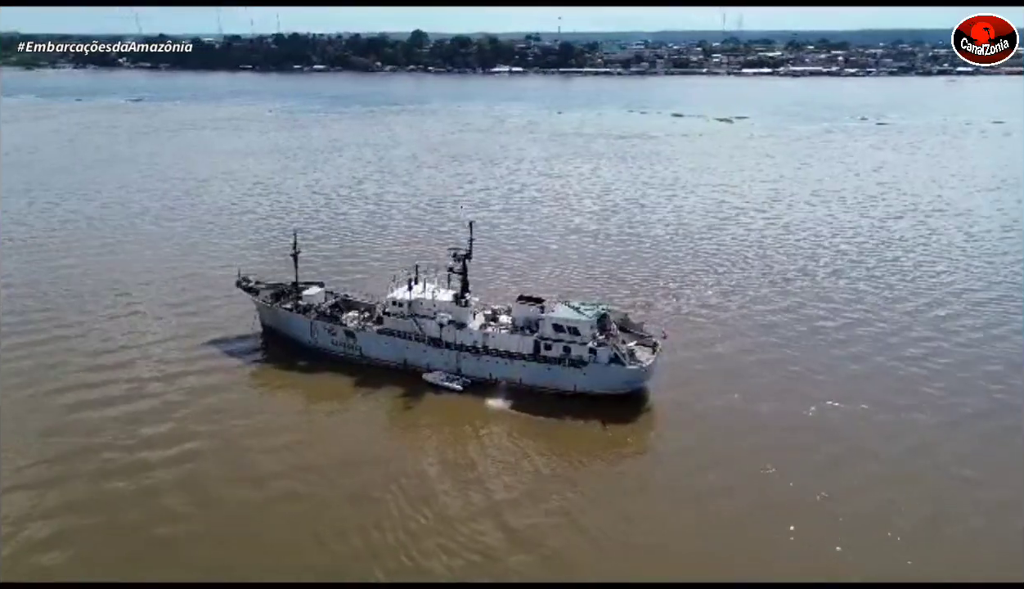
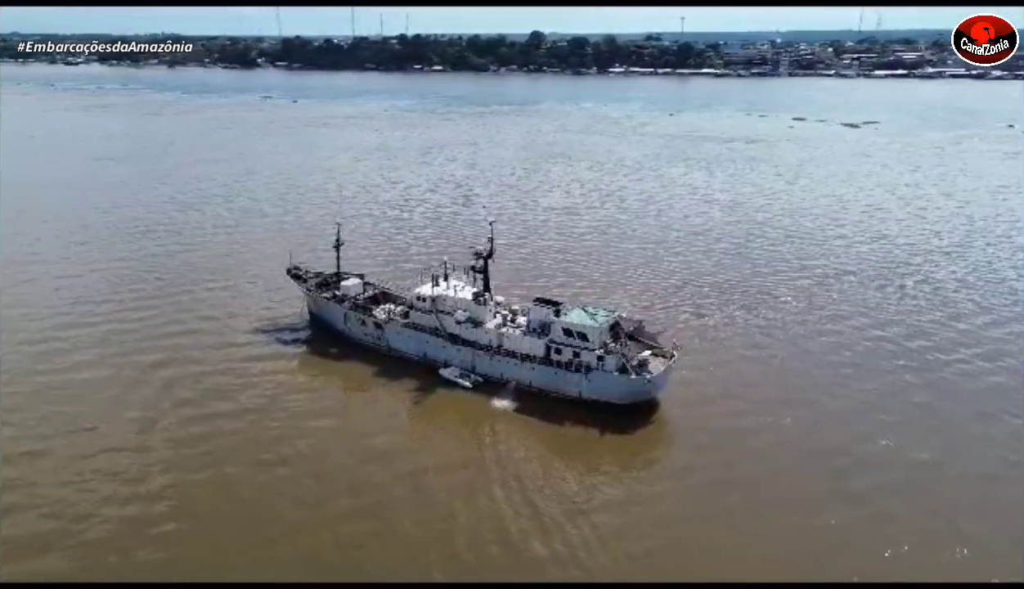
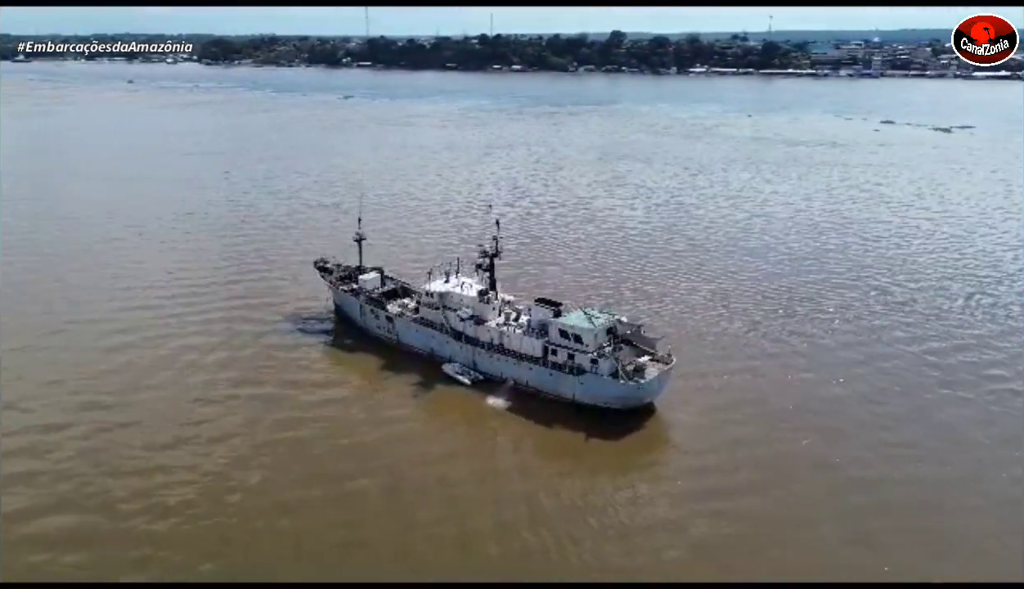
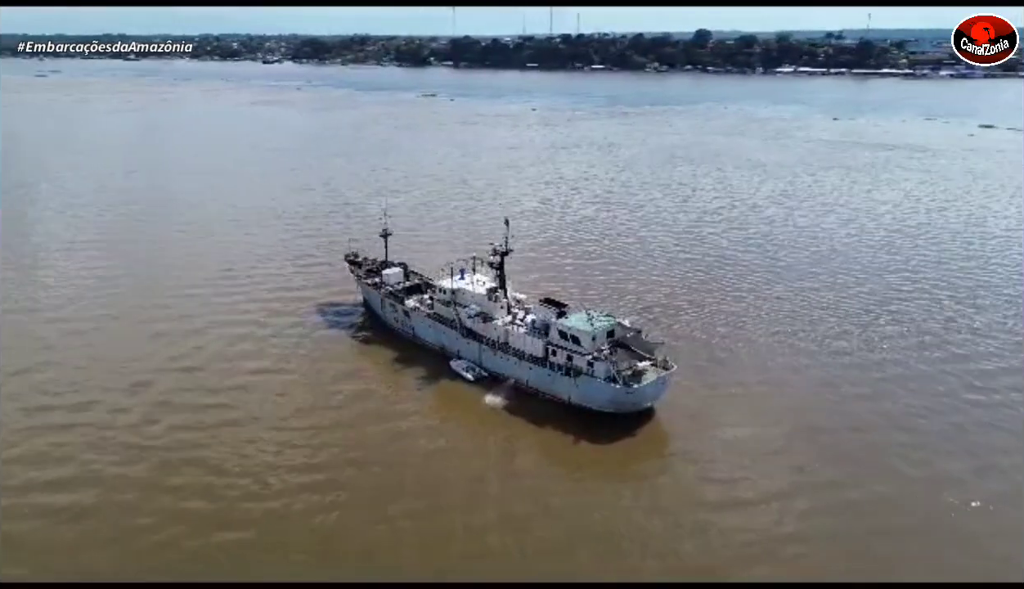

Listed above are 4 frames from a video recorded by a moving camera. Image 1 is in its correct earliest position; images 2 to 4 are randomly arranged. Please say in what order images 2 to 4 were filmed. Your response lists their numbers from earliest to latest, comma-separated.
2, 3, 4
